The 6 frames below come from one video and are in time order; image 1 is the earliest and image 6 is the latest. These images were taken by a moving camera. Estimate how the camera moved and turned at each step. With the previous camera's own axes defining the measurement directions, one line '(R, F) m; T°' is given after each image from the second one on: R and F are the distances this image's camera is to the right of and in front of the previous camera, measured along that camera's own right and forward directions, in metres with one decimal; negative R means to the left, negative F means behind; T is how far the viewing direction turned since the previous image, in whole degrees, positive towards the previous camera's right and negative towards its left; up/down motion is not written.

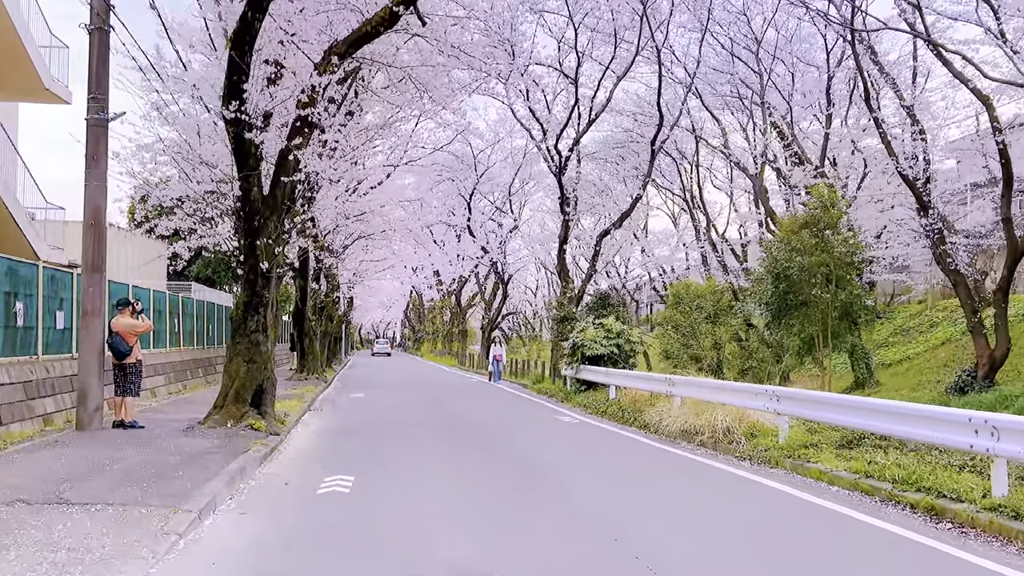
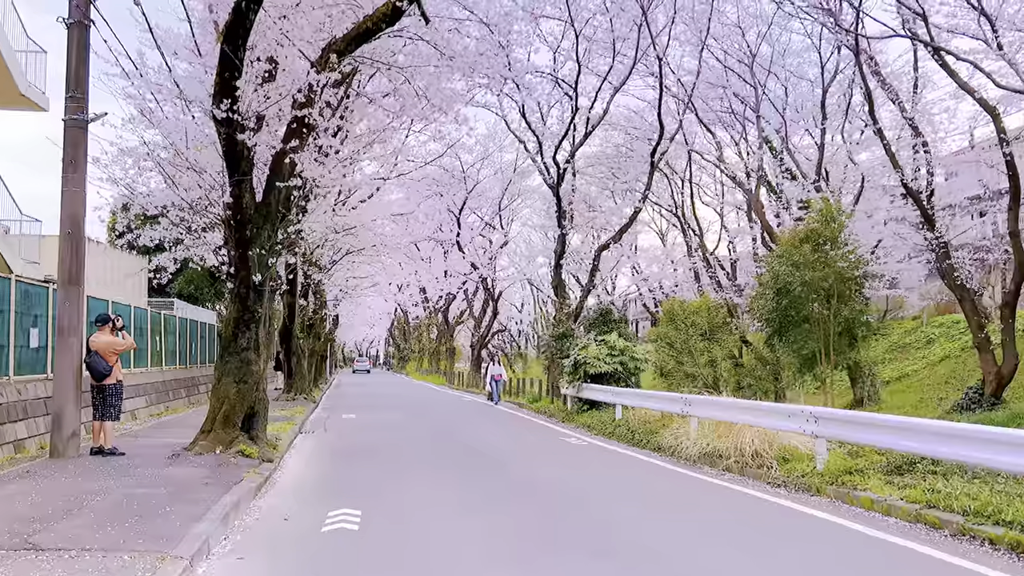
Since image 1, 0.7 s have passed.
(-0.3, +0.6) m; +1°
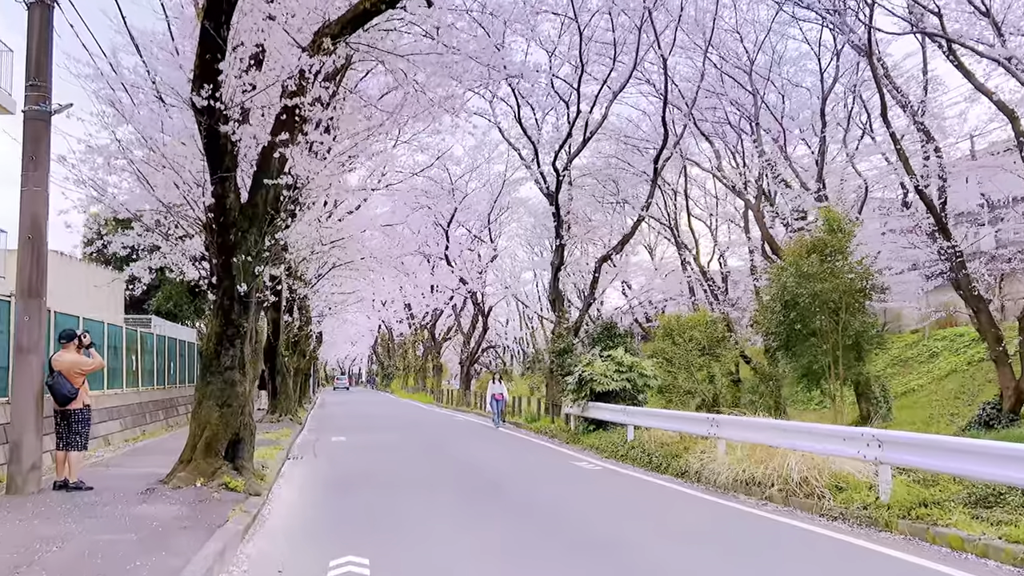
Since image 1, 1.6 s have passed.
(-0.3, +0.8) m; +1°
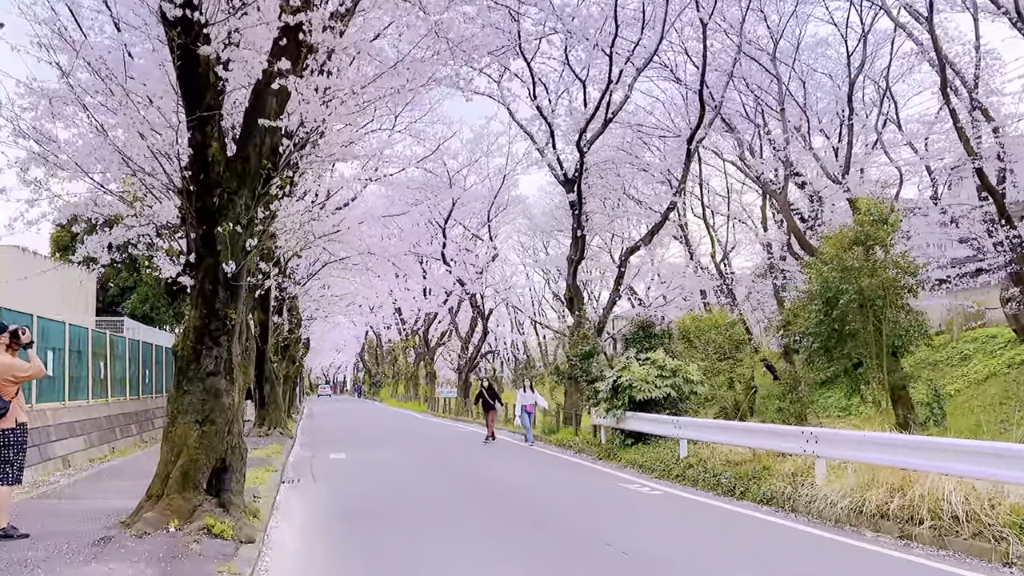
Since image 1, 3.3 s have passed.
(-0.6, +1.7) m; +1°
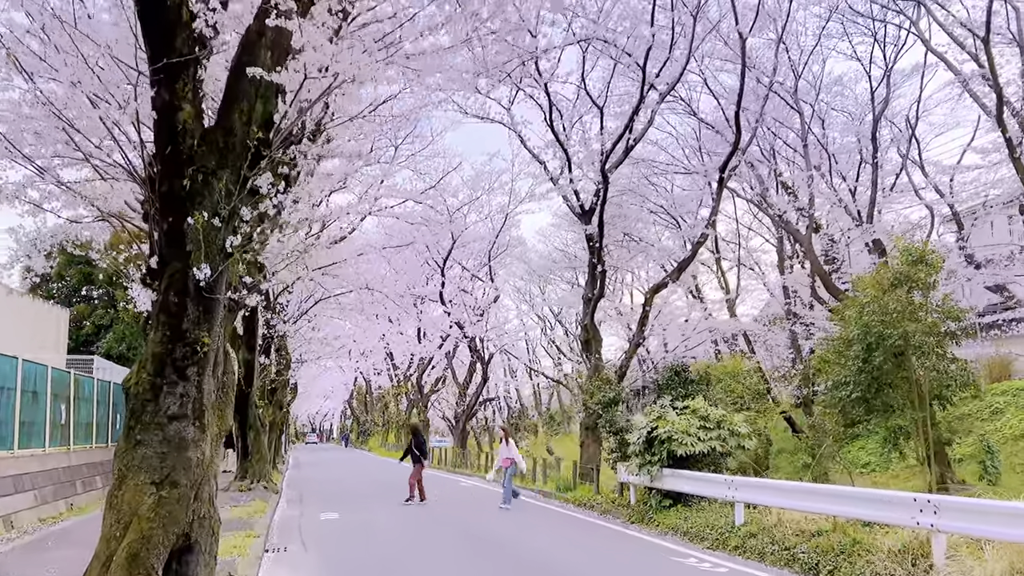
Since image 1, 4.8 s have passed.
(-0.4, +1.4) m; +1°
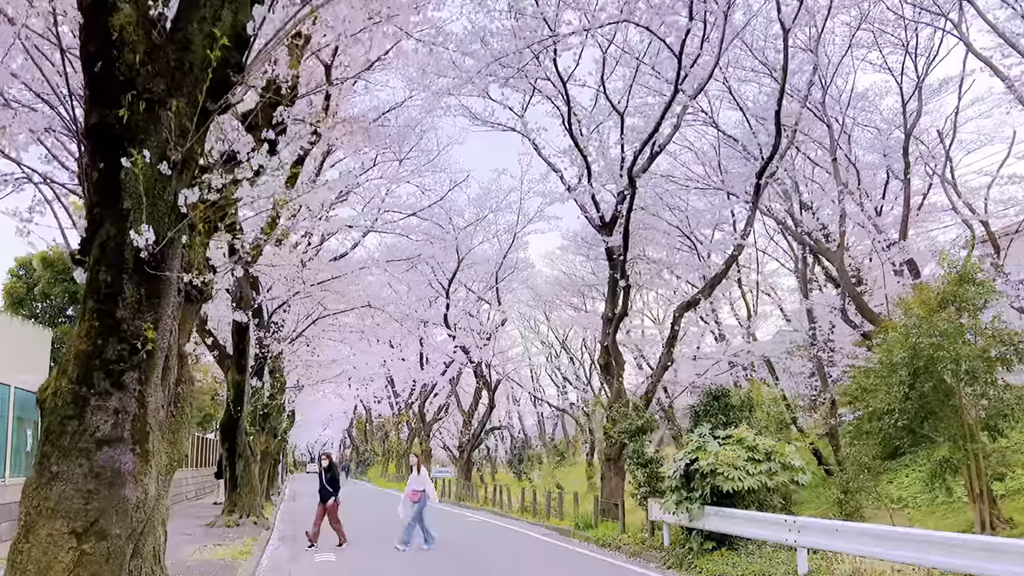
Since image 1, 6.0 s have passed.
(-0.2, +1.1) m; 0°
